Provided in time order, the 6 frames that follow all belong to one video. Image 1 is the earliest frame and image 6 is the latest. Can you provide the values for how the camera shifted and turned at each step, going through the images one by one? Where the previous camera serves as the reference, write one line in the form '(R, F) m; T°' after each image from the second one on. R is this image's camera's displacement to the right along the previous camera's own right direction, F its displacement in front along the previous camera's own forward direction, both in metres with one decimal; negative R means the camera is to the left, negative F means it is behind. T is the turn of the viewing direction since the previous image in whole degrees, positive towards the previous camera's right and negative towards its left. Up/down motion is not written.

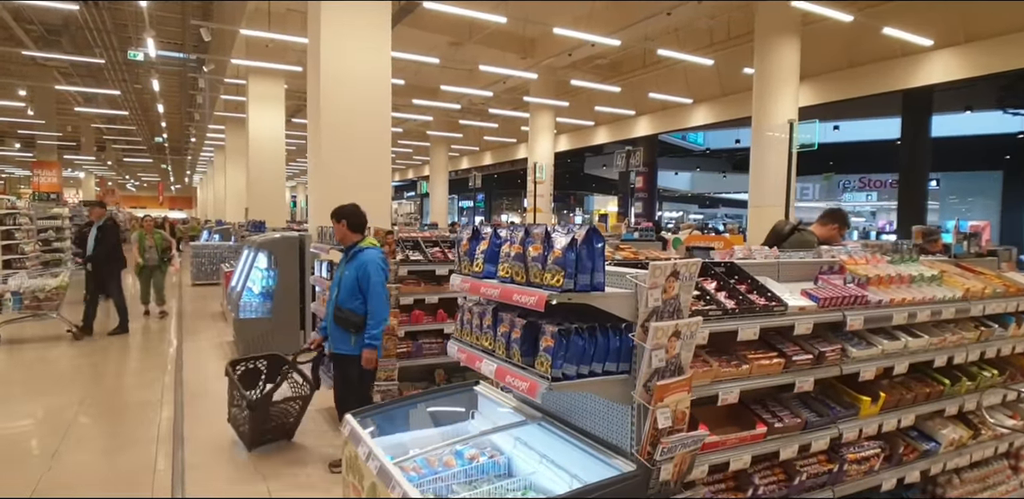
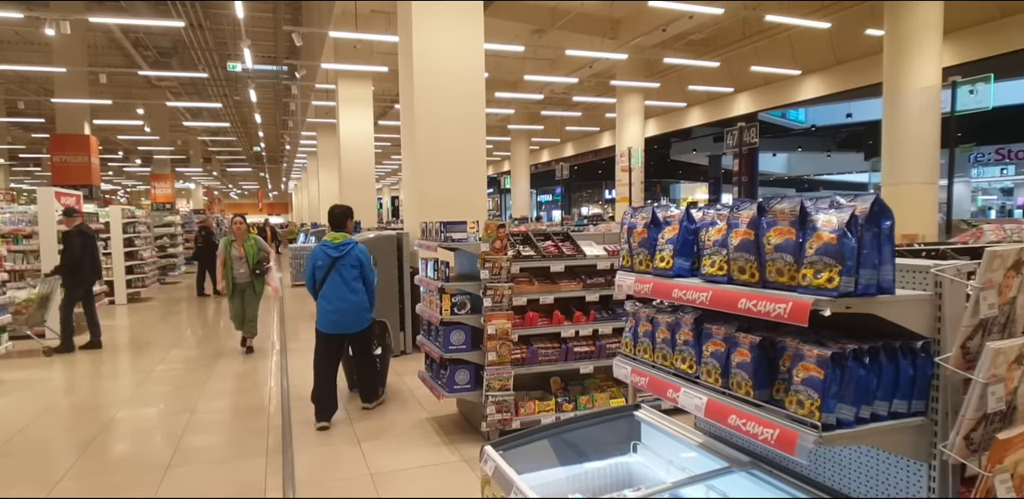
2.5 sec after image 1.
(-0.3, +0.5) m; -7°
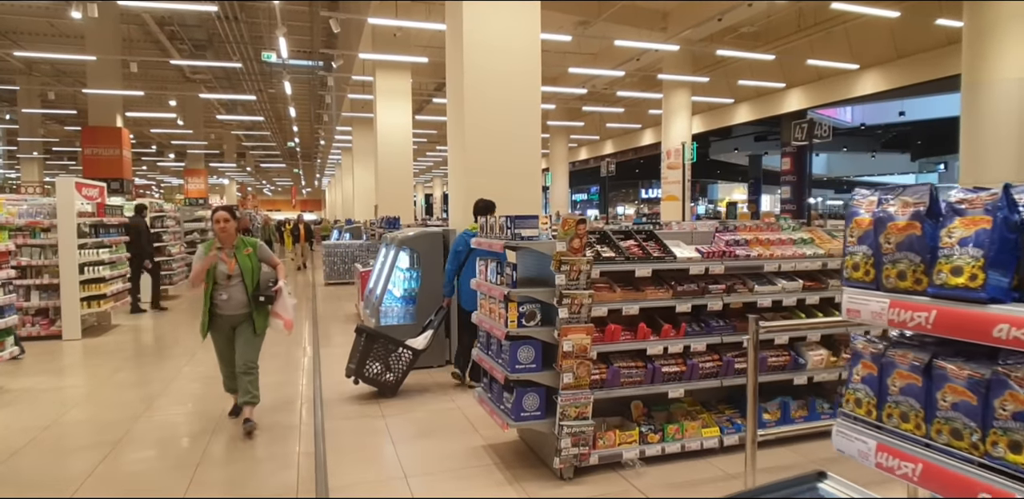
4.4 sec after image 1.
(-0.2, +0.6) m; -3°
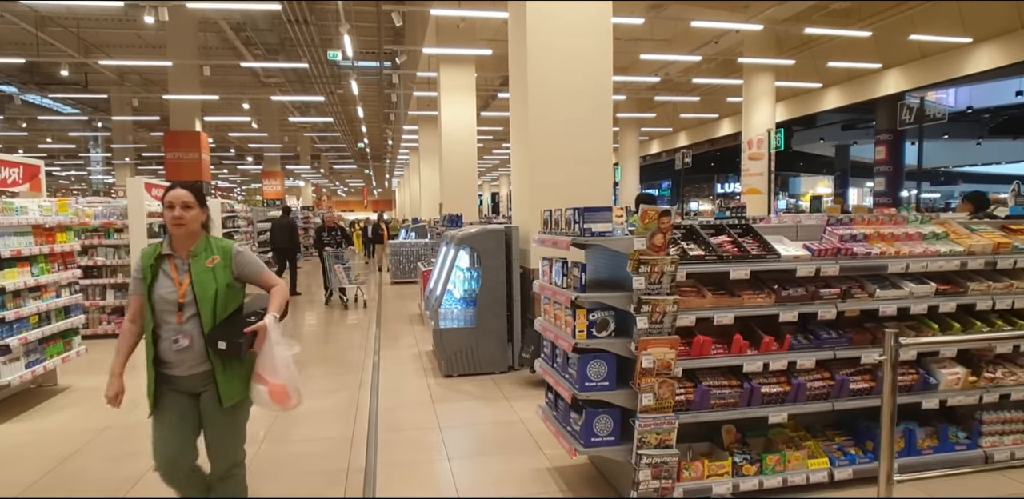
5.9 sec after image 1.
(0.0, +0.5) m; -6°
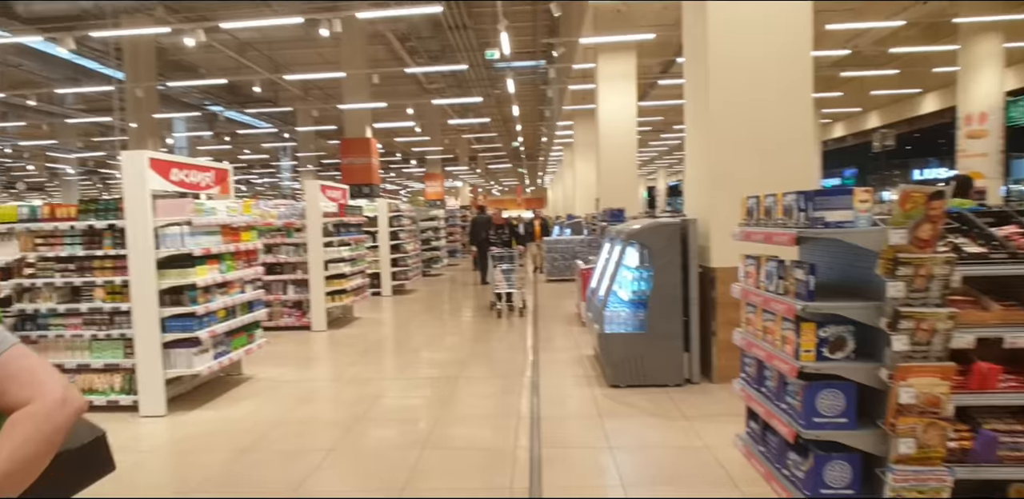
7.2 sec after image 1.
(-0.1, +0.5) m; -13°
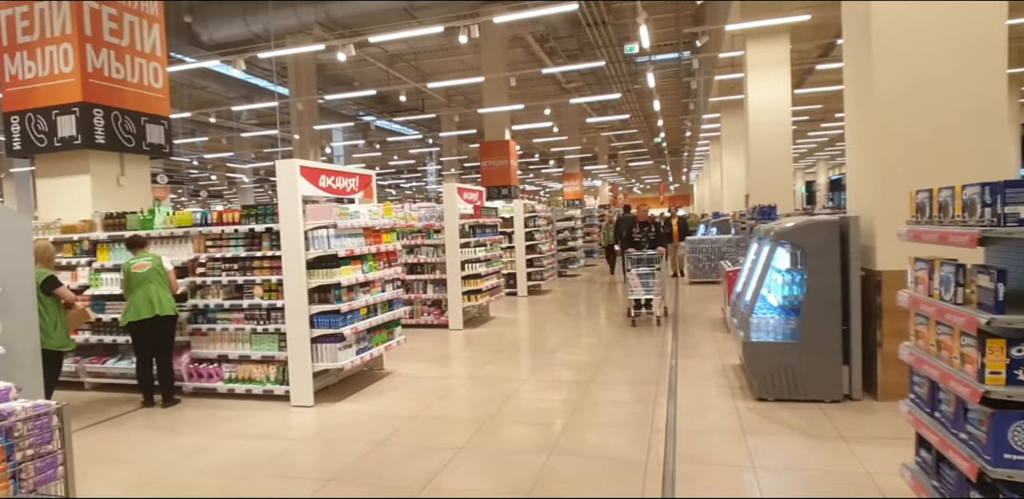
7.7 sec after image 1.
(+0.1, +0.1) m; -12°
